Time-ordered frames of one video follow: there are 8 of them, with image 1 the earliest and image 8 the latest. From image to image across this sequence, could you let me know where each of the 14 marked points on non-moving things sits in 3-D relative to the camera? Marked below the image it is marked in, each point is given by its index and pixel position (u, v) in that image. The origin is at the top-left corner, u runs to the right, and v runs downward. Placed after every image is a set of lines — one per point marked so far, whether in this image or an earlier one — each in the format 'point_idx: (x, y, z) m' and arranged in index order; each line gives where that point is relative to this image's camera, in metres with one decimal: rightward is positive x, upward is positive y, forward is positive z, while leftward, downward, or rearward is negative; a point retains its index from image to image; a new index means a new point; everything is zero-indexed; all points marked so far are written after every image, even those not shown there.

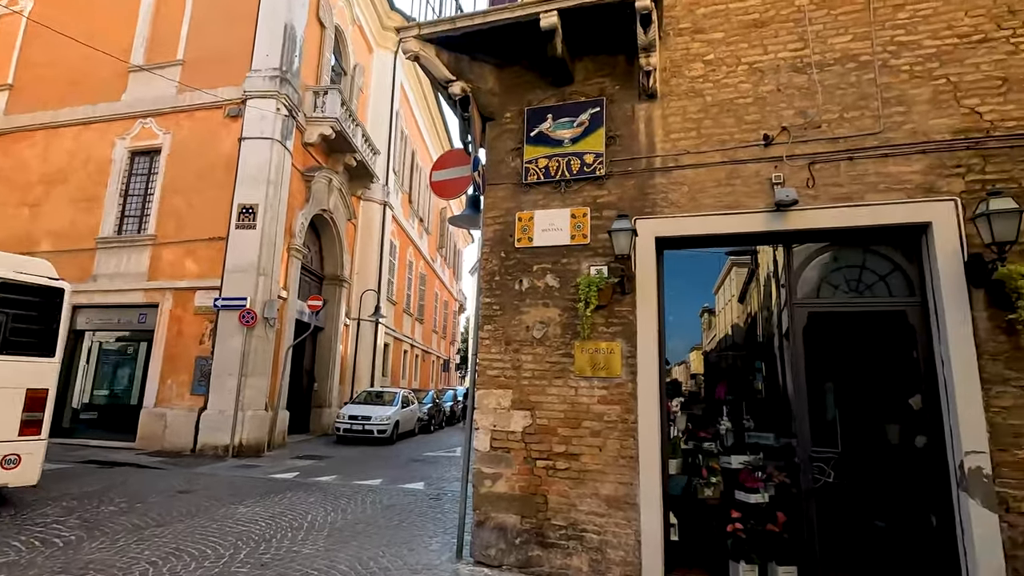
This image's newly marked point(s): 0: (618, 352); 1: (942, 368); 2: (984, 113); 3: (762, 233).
0: (+1.0, -0.6, +5.0) m
1: (+3.5, -0.6, +4.4) m
2: (+3.9, +1.5, +4.5) m
3: (+2.3, +0.5, +4.9) m
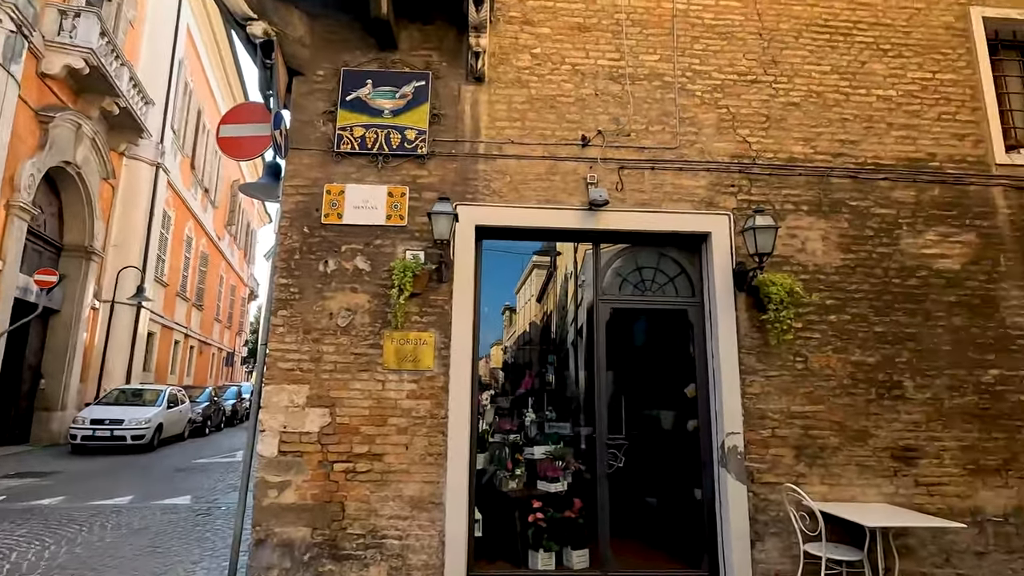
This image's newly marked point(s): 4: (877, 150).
0: (-0.7, -0.5, +4.7) m
1: (+1.8, -0.7, +5.0) m
2: (+2.3, +1.4, +5.2) m
3: (+0.6, +0.5, +5.0) m
4: (+3.6, +1.4, +5.3) m
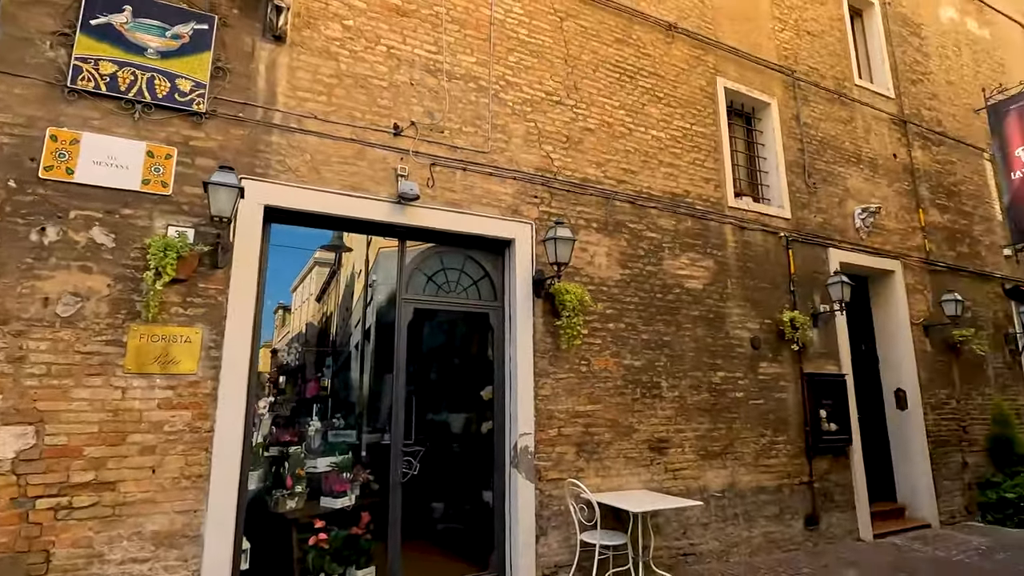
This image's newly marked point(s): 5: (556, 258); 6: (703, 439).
0: (-2.3, -0.4, +3.9) m
1: (0.0, -0.7, +5.1) m
2: (+0.4, +1.3, +5.6) m
3: (-1.2, +0.6, +4.7) m
4: (+1.6, +1.2, +6.1) m
5: (+0.4, +0.3, +5.0) m
6: (+2.1, -1.6, +5.8) m
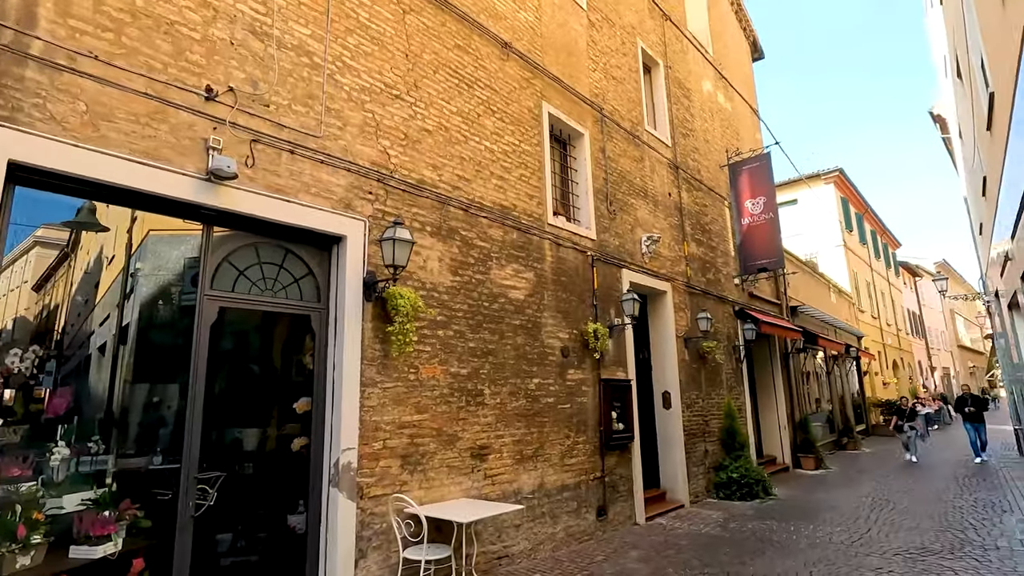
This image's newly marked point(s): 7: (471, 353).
0: (-3.2, -0.3, +2.7) m
1: (-1.6, -0.7, +4.6) m
2: (-1.2, +1.3, +5.3) m
3: (-2.4, +0.6, +3.9) m
4: (-0.3, +1.1, +6.2) m
5: (-1.0, +0.2, +4.7) m
6: (+0.1, -1.7, +6.0) m
7: (-0.4, -0.7, +5.7) m
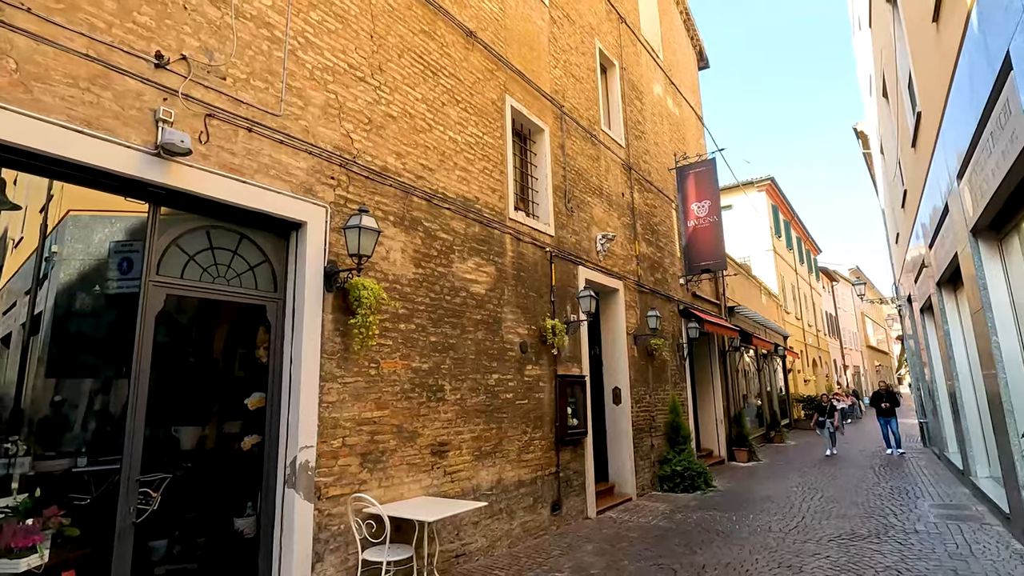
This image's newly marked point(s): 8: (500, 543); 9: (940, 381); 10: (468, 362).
0: (-3.2, -0.2, +2.2) m
1: (-1.8, -0.6, +4.4) m
2: (-1.5, +1.4, +5.0) m
3: (-2.5, +0.7, +3.5) m
4: (-0.8, +1.2, +6.0) m
5: (-1.3, +0.3, +4.5) m
6: (-0.4, -1.7, +6.0) m
7: (-0.8, -0.6, +5.5) m
8: (-0.1, -2.9, +6.1) m
9: (+9.2, -2.0, +11.5) m
10: (-0.5, -0.8, +6.0) m
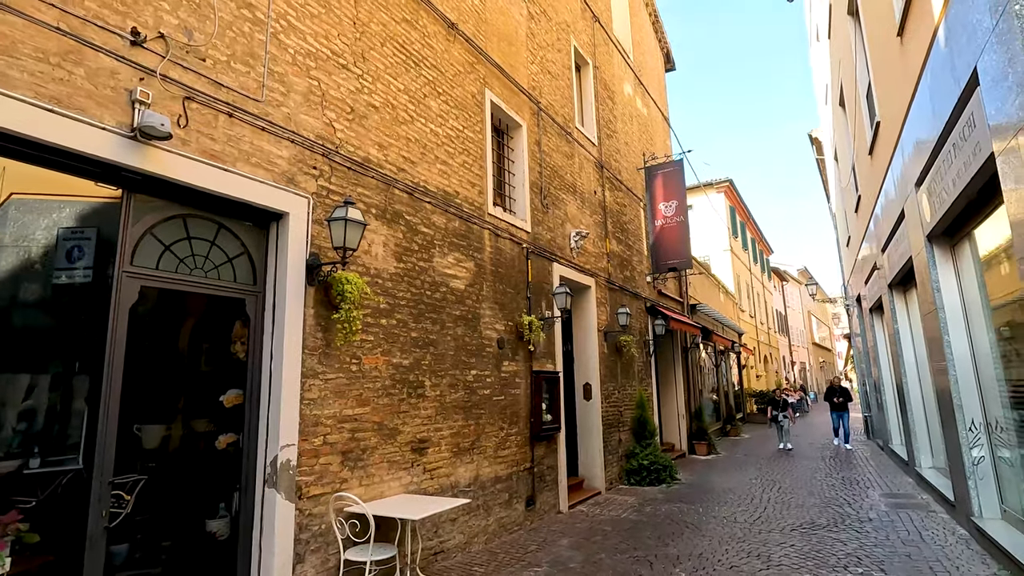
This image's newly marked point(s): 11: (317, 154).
0: (-3.1, -0.1, +2.0) m
1: (-1.9, -0.6, +4.2) m
2: (-1.6, +1.4, +4.9) m
3: (-2.5, +0.8, +3.3) m
4: (-0.9, +1.2, +5.9) m
5: (-1.4, +0.4, +4.4) m
6: (-0.6, -1.6, +5.9) m
7: (-1.0, -0.6, +5.5) m
8: (-0.4, -2.8, +6.1) m
9: (+8.5, -2.0, +12.1) m
10: (-0.7, -0.8, +5.9) m
11: (-1.7, +1.2, +4.6) m
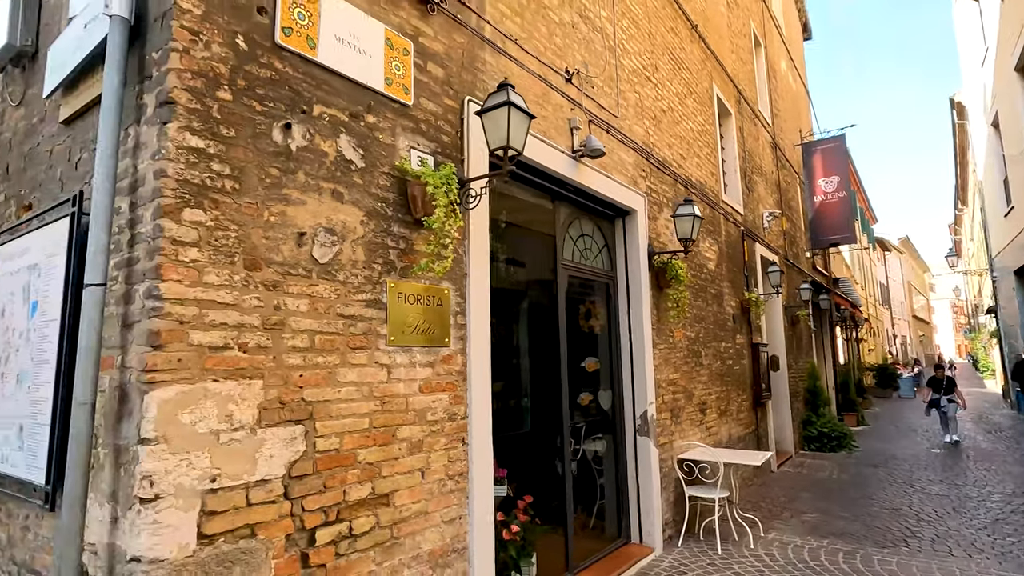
0: (-0.4, -0.1, +3.0) m
1: (+1.1, -0.4, +5.1) m
2: (+1.4, +1.6, +5.6) m
3: (+0.3, +0.9, +4.2) m
4: (+2.2, +1.5, +6.6) m
5: (+1.6, +0.5, +5.1) m
6: (+2.6, -1.4, +6.7) m
7: (+2.1, -0.4, +6.2) m
8: (+2.8, -2.6, +6.9) m
9: (+12.3, -1.4, +11.9) m
10: (+2.5, -0.5, +6.7) m
11: (+1.3, +1.3, +5.4) m
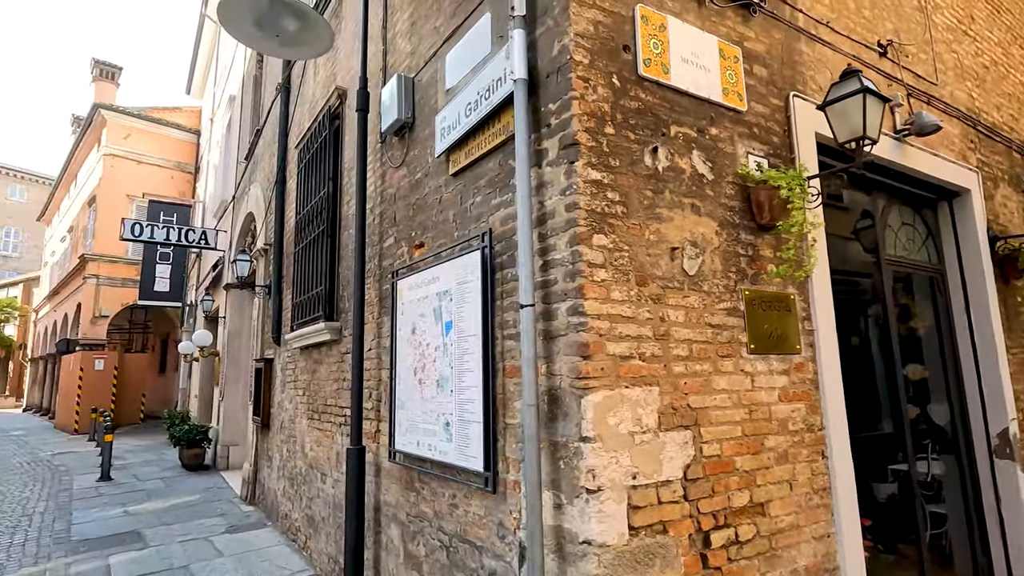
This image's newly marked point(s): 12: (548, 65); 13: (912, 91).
0: (+1.5, -0.1, +2.9) m
1: (+3.6, -0.4, +4.3) m
2: (+4.1, +1.7, +4.7) m
3: (+2.6, +0.9, +3.8) m
4: (+5.2, +1.6, +5.4) m
5: (+4.1, +0.6, +4.2) m
6: (+5.7, -1.3, +5.2) m
7: (+5.0, -0.3, +5.0) m
8: (+6.0, -2.4, +5.3) m
9: (+16.6, -0.7, +6.6) m
10: (+5.5, -0.4, +5.3) m
11: (+3.9, +1.4, +4.6) m
12: (+0.2, +1.0, +2.5) m
13: (+3.0, +1.5, +4.0) m
